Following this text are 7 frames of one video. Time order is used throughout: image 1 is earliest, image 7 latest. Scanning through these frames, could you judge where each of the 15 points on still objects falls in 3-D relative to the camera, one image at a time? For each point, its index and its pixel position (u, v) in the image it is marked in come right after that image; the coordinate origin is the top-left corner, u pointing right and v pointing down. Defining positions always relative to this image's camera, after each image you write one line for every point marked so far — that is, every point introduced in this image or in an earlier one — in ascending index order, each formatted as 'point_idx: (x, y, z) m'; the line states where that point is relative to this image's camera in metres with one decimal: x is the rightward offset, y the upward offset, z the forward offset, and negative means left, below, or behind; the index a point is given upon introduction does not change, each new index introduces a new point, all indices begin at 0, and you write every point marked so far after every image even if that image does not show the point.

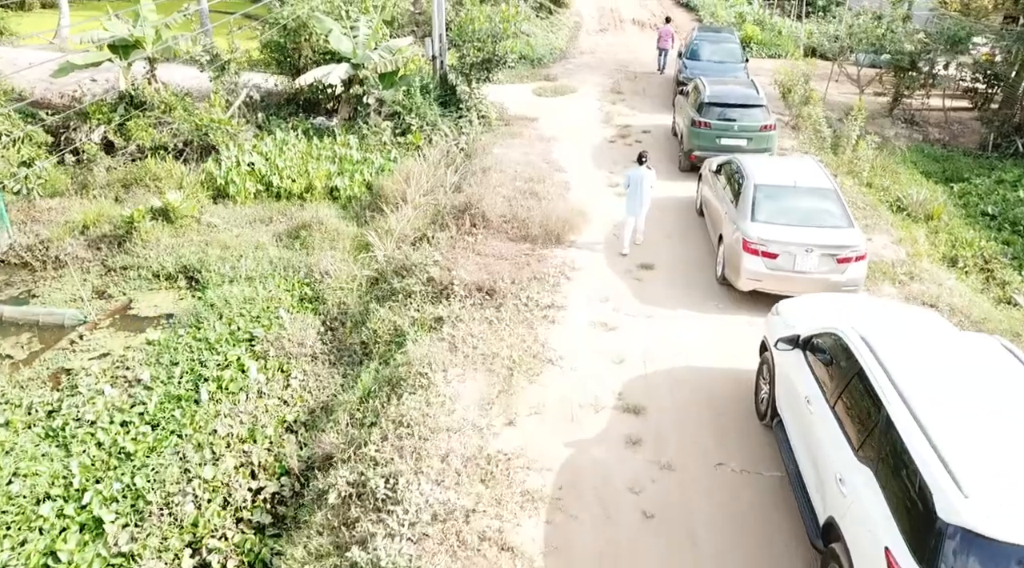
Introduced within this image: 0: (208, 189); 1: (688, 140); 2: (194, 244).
0: (-5.5, +1.7, +15.1) m
1: (+3.1, +2.5, +14.3) m
2: (-5.0, +0.7, +13.0) m
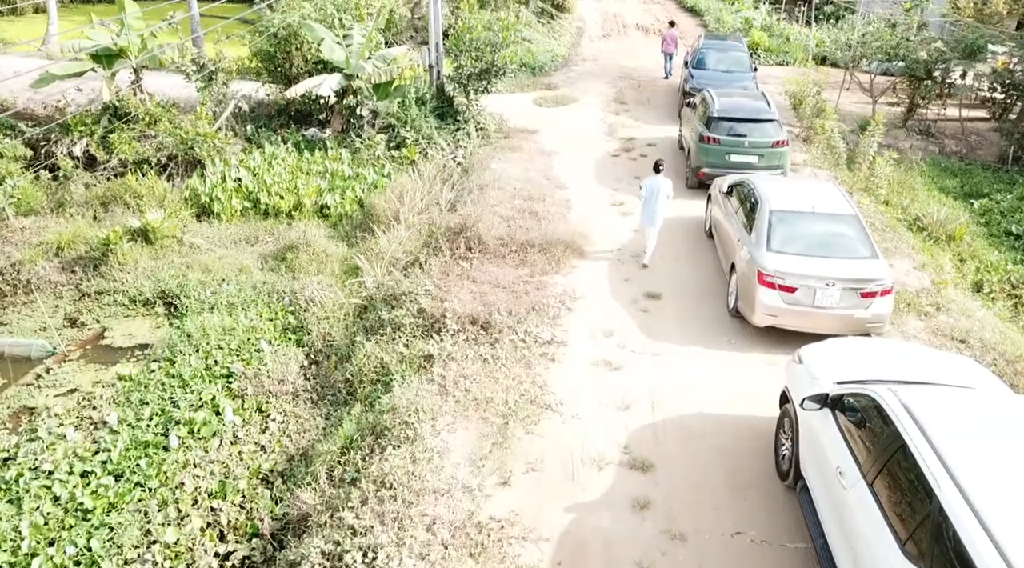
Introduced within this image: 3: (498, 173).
0: (-5.6, +1.3, +14.4) m
1: (+3.0, +2.1, +13.6) m
2: (-5.0, +0.3, +12.3) m
3: (-0.2, +1.9, +14.6) m
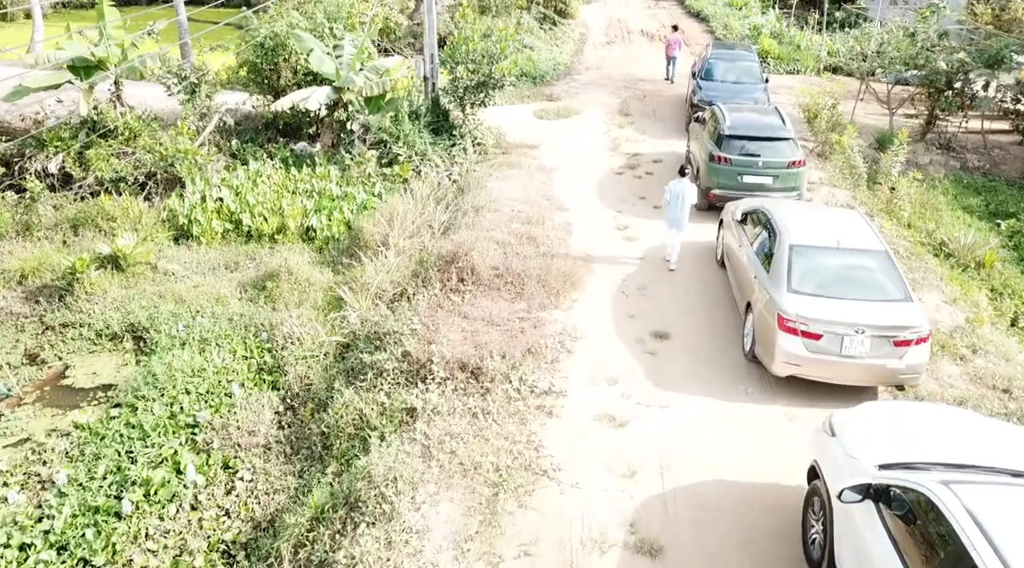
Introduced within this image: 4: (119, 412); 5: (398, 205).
0: (-5.6, +0.9, +13.5) m
1: (+3.0, +1.6, +12.7) m
2: (-5.1, -0.1, +11.4) m
3: (-0.3, +1.5, +13.8) m
4: (-4.3, -1.4, +9.0) m
5: (-1.8, +1.2, +13.1) m
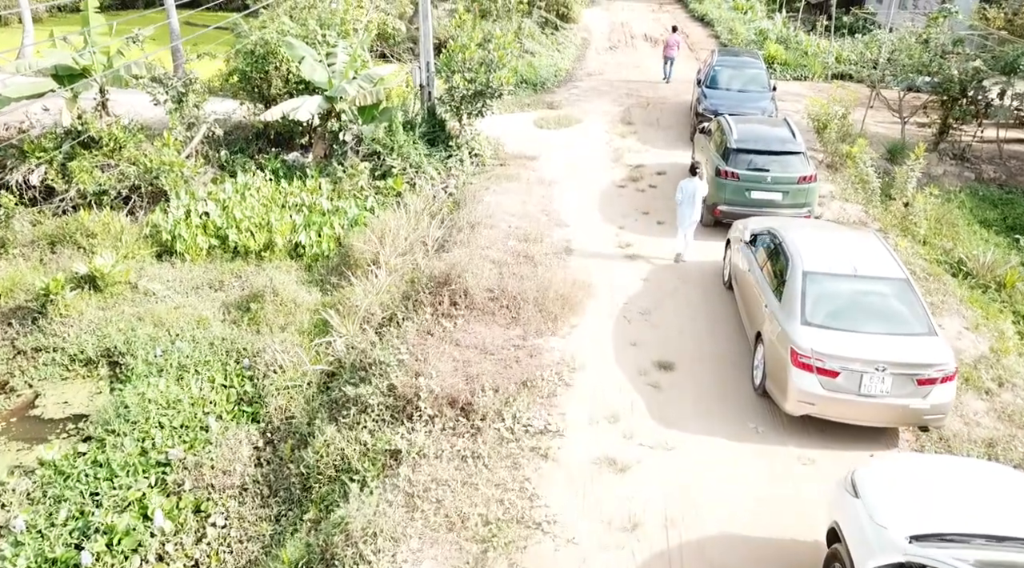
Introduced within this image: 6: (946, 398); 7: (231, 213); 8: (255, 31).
0: (-5.6, +0.6, +13.0) m
1: (+2.9, +1.3, +12.2) m
2: (-5.1, -0.4, +10.9) m
3: (-0.3, +1.2, +13.2) m
4: (-4.4, -1.7, +8.5) m
5: (-1.9, +1.0, +12.5) m
6: (+3.7, -1.0, +7.1) m
7: (-4.5, +1.1, +13.2) m
8: (-4.9, +4.9, +15.8) m
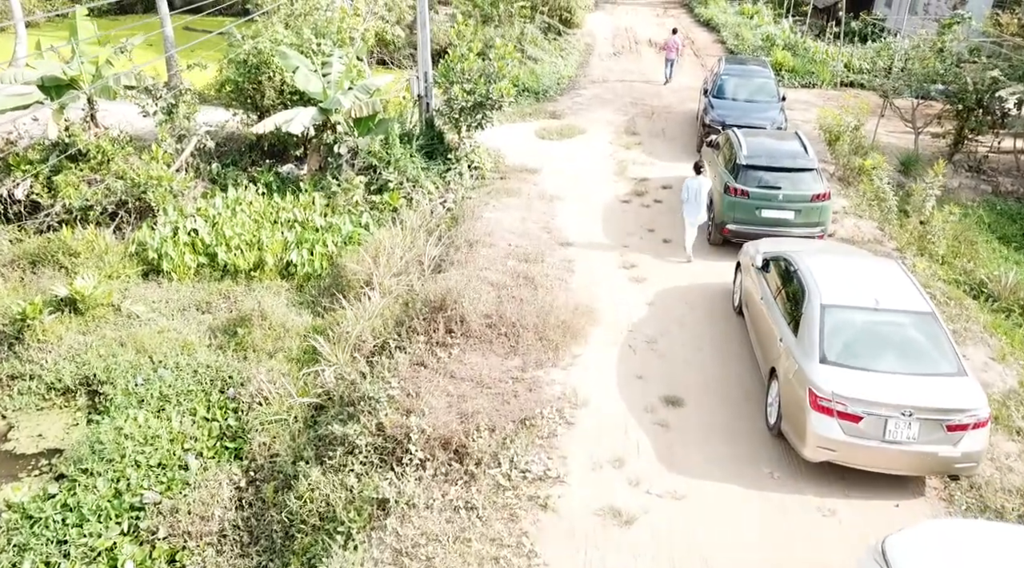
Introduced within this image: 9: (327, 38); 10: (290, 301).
0: (-5.6, +0.3, +12.5) m
1: (+2.9, +1.0, +11.6) m
2: (-5.1, -0.7, +10.4) m
3: (-0.3, +0.9, +12.7) m
4: (-4.4, -2.0, +8.0) m
5: (-1.9, +0.6, +12.0) m
6: (+3.7, -1.3, +6.5) m
7: (-4.5, +0.8, +12.7) m
8: (-4.9, +4.6, +15.4) m
9: (-3.6, +4.8, +15.9) m
10: (-3.1, -0.2, +11.6) m
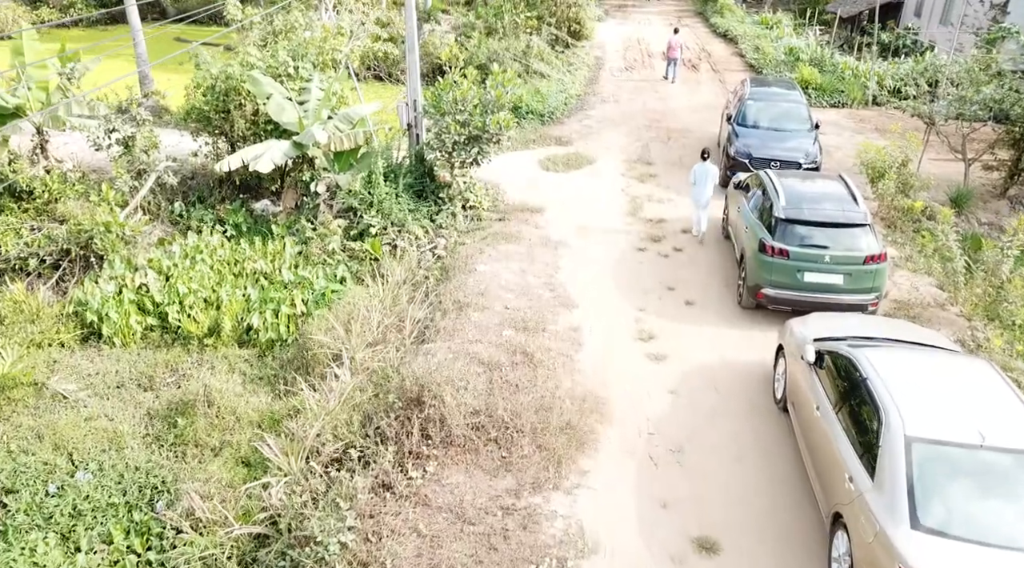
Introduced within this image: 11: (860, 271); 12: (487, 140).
0: (-5.7, -0.6, +10.8) m
1: (+2.9, +0.2, +9.8) m
2: (-5.2, -1.6, +8.7) m
3: (-0.4, 0.0, +10.9) m
4: (-4.5, -2.8, +6.2) m
5: (-1.9, -0.2, +10.3) m
6: (+3.6, -2.1, +4.7) m
7: (-4.5, 0.0, +11.0) m
8: (-4.9, +3.7, +13.7) m
9: (-3.6, +3.9, +14.2) m
10: (-3.2, -1.1, +9.9) m
11: (+4.0, +0.2, +9.4) m
12: (-0.4, +2.3, +13.1) m
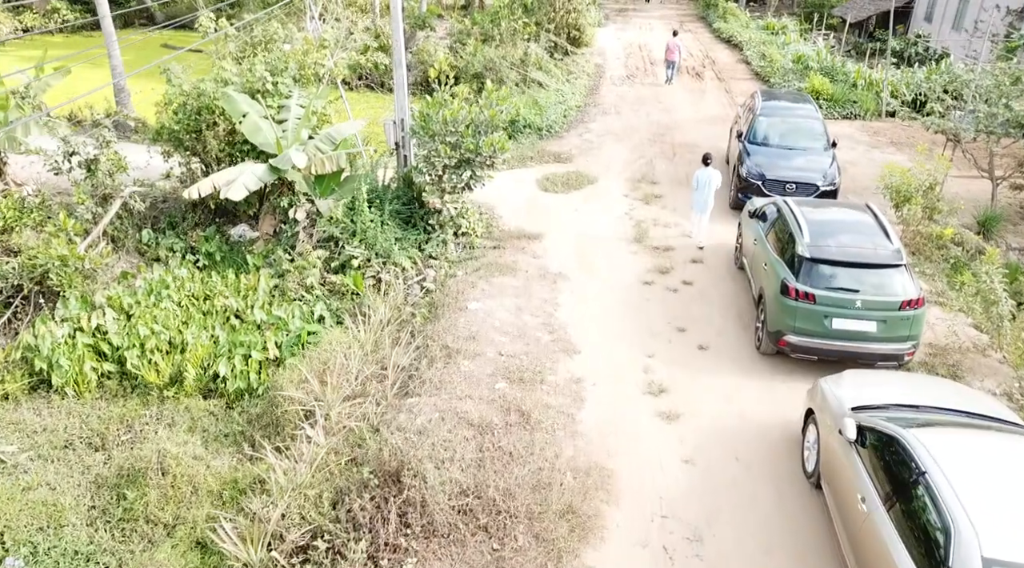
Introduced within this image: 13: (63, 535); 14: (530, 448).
0: (-5.7, -1.1, +9.8) m
1: (+2.8, -0.3, +8.8) m
2: (-5.3, -2.1, +7.6) m
3: (-0.4, -0.5, +9.9) m
4: (-4.5, -3.3, +5.2) m
5: (-2.0, -0.7, +9.3) m
6: (+3.5, -2.6, +3.7) m
7: (-4.6, -0.5, +9.9) m
8: (-5.0, +3.2, +12.6) m
9: (-3.6, +3.4, +13.1) m
10: (-3.2, -1.6, +8.8) m
11: (+3.9, -0.3, +8.3) m
12: (-0.5, +1.8, +12.1) m
13: (-4.1, -2.3, +7.4) m
14: (+0.2, -1.5, +7.4) m
